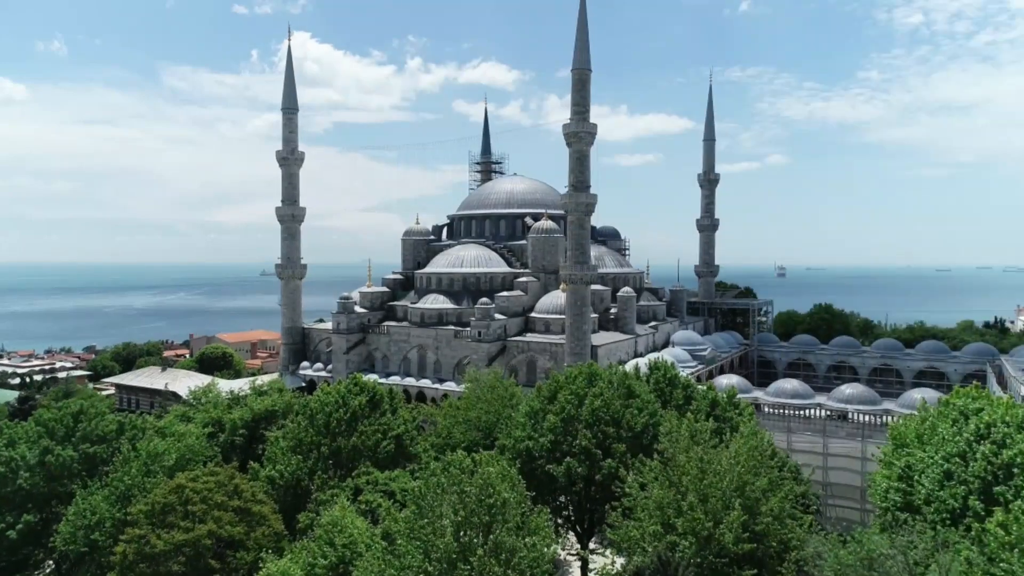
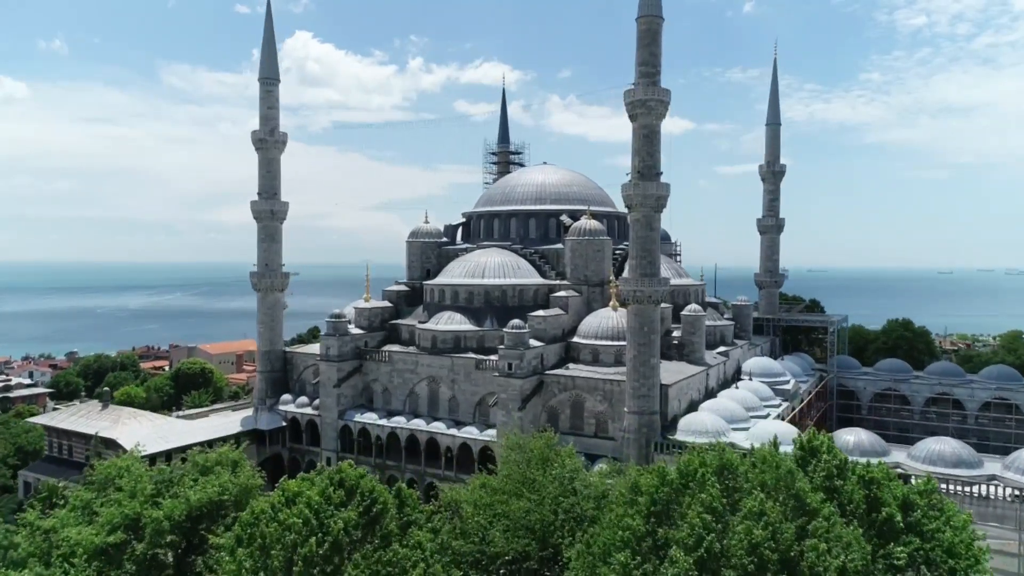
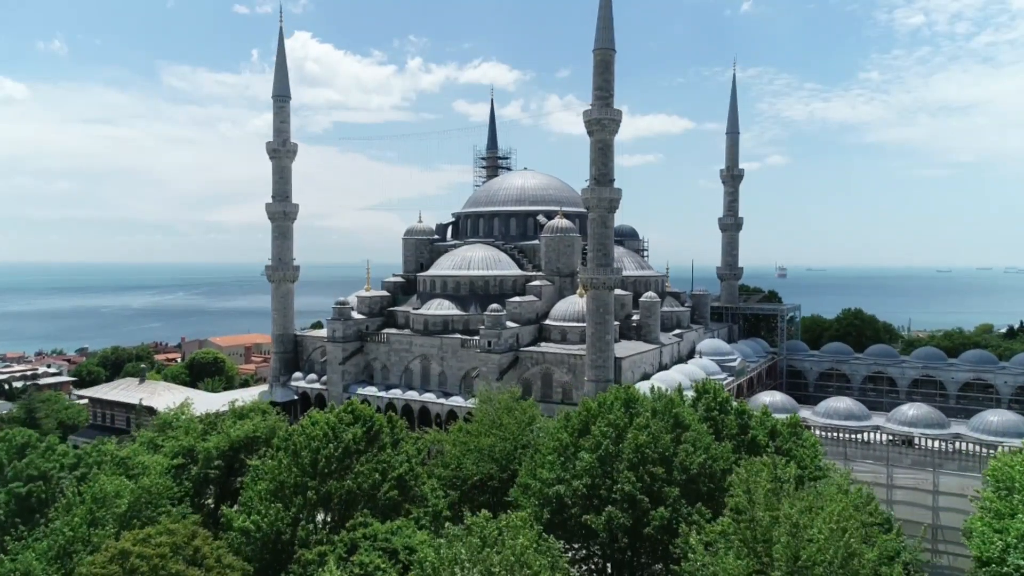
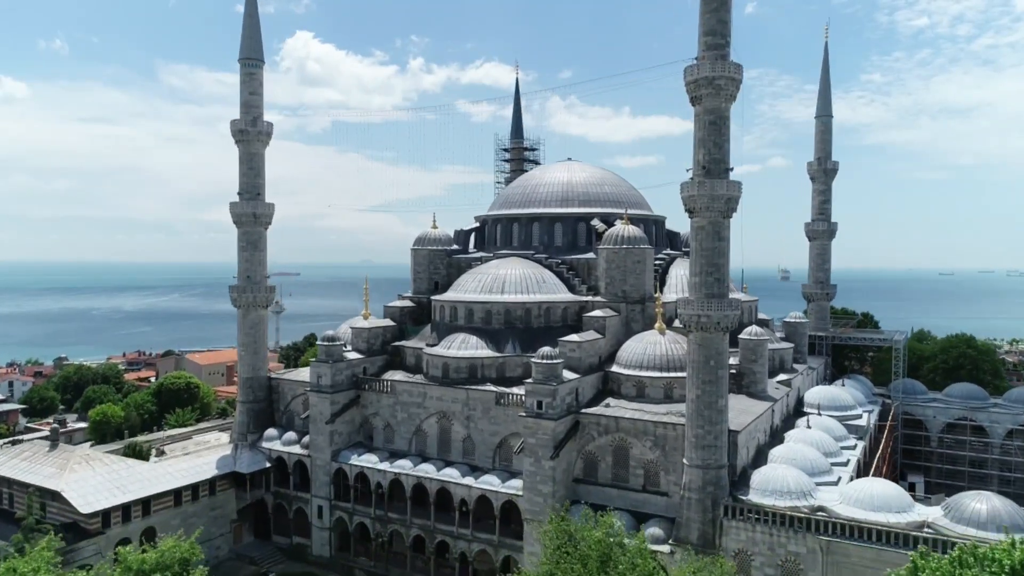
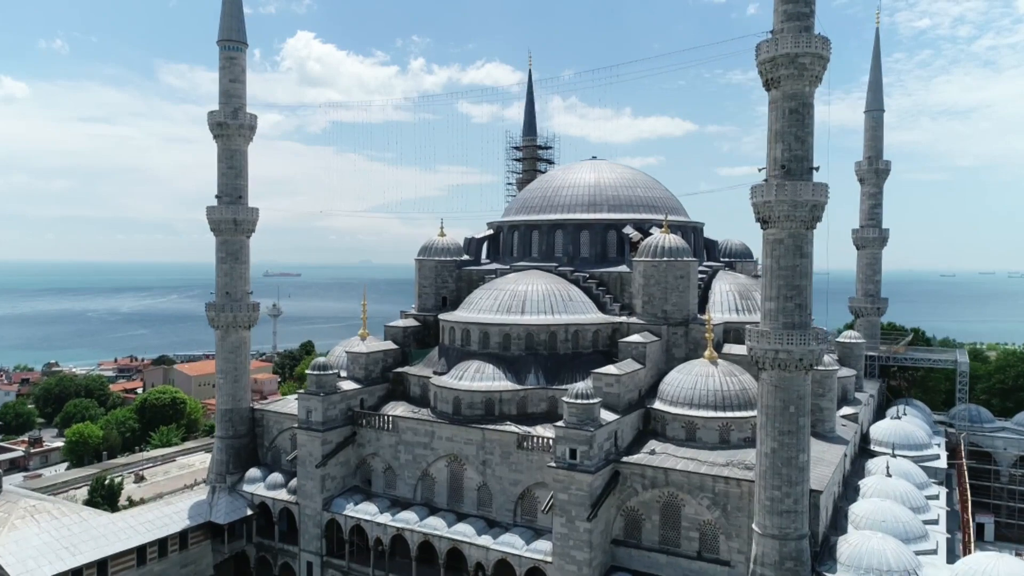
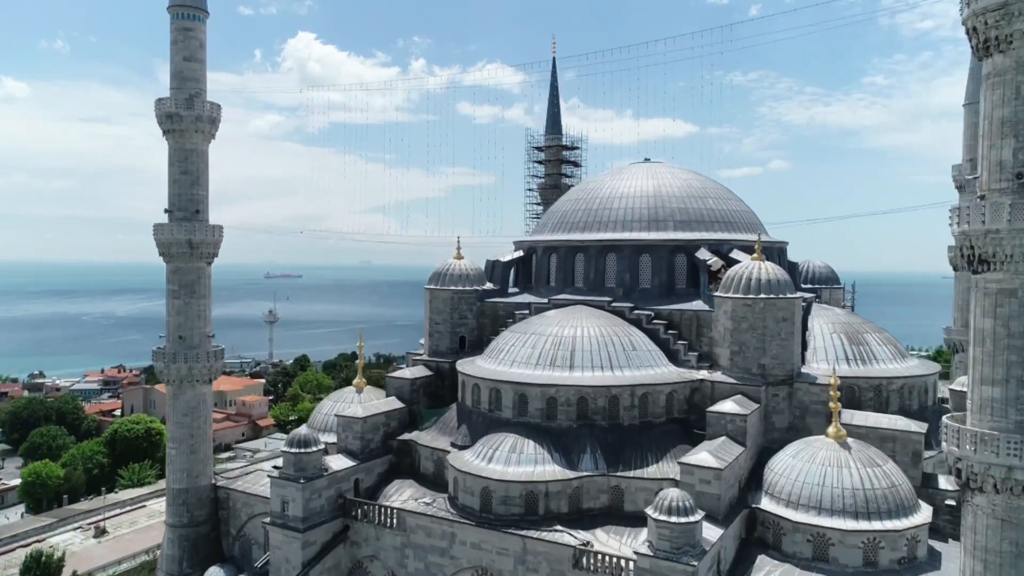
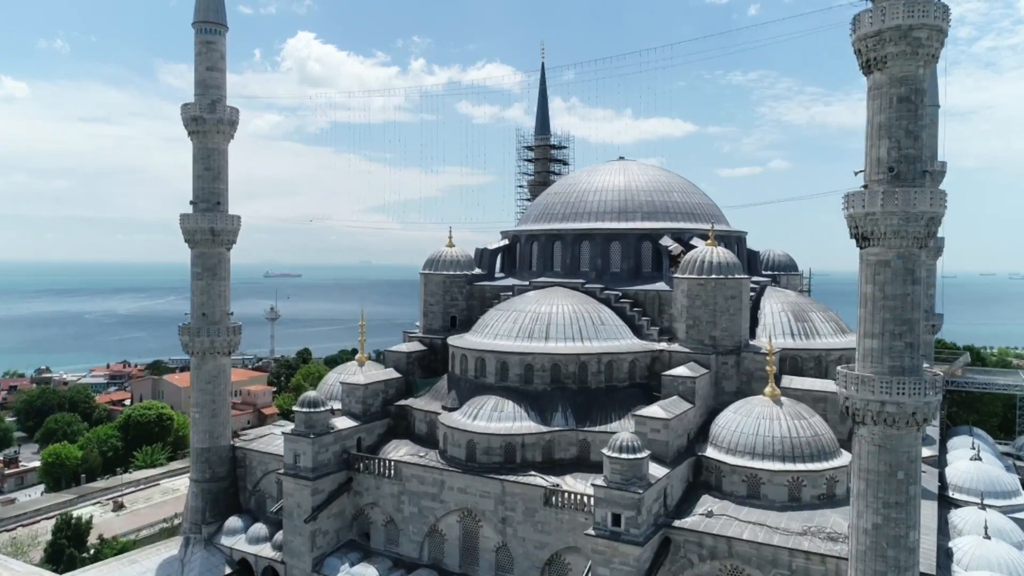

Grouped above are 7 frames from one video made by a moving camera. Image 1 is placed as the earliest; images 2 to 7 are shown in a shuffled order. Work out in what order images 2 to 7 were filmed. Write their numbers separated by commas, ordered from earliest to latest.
3, 2, 4, 5, 7, 6
